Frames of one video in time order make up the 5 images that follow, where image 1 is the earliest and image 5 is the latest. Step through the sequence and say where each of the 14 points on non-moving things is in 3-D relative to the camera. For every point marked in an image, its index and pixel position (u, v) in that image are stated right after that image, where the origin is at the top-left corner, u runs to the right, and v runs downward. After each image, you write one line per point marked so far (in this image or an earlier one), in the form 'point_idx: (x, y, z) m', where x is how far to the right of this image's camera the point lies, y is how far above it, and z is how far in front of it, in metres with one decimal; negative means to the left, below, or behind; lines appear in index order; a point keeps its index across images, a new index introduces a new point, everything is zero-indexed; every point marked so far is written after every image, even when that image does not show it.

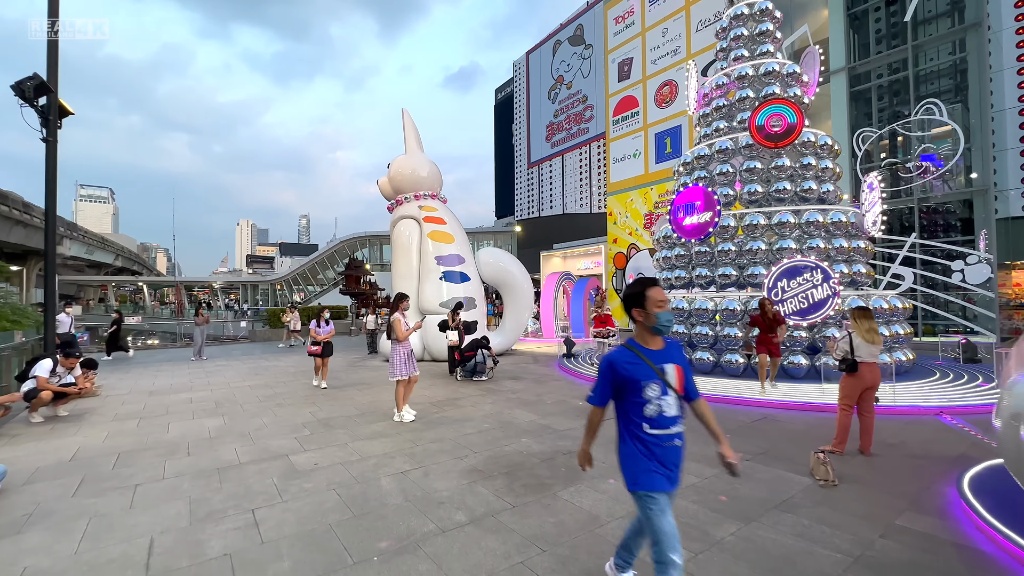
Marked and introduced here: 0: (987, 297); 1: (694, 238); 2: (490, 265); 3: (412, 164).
0: (+11.9, -0.2, +11.2) m
1: (+3.5, +1.0, +8.7) m
2: (-0.6, +0.6, +11.5) m
3: (-2.6, +3.2, +11.6) m
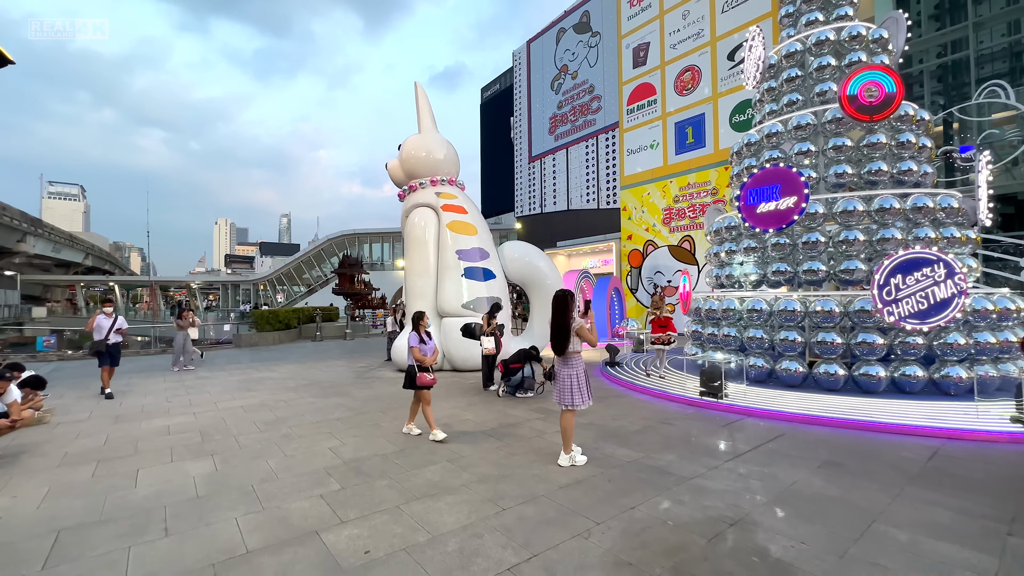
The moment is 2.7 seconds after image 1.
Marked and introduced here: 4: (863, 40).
0: (+12.5, -0.2, +10.3) m
1: (+4.3, +1.0, +7.4) m
2: (+0.1, +0.6, +10.1) m
3: (-1.9, +3.2, +10.2) m
4: (+5.9, +4.2, +7.5) m
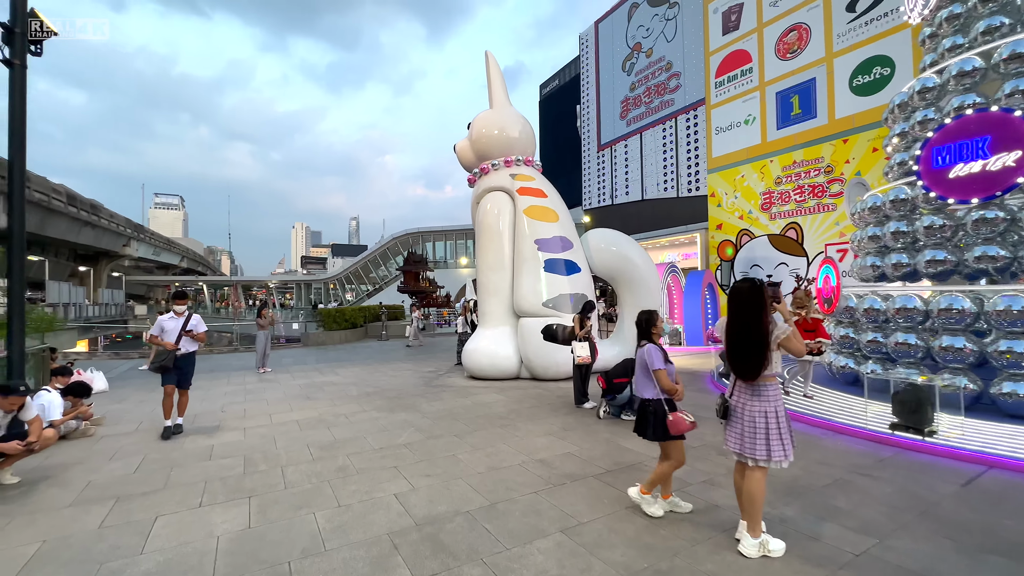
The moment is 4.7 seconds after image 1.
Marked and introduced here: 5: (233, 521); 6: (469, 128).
0: (+14.1, 0.0, +7.2) m
1: (+5.6, +1.1, +5.4) m
2: (+1.8, +0.7, +8.6) m
3: (-0.3, +3.3, +9.0) m
4: (+7.1, +4.3, +5.3) m
5: (-1.9, -1.6, +3.1) m
6: (-0.9, +3.3, +9.3) m
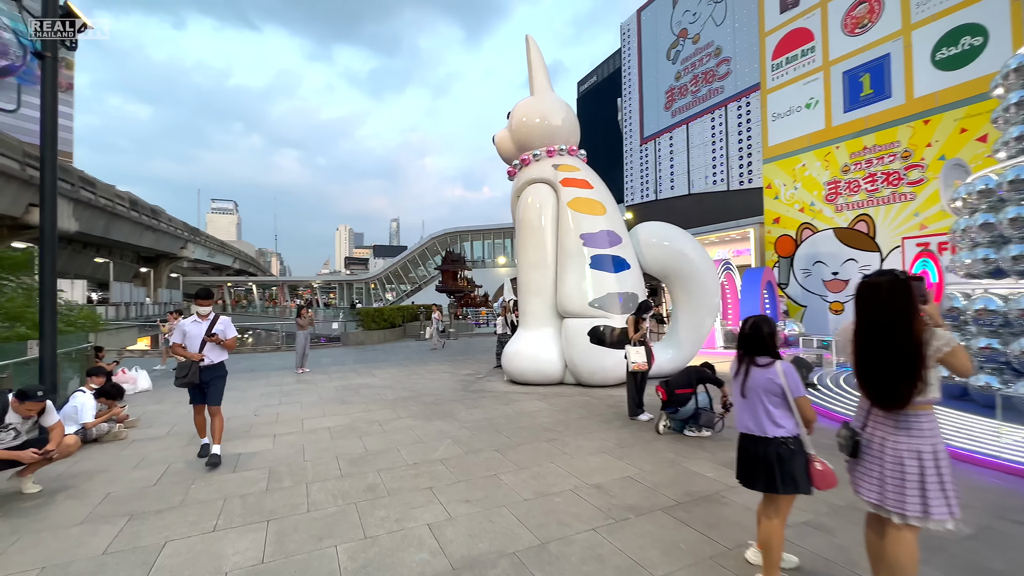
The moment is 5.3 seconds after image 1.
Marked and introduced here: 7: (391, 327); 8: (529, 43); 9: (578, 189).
0: (+14.7, 0.0, +5.4) m
1: (+6.0, +1.1, +4.4) m
2: (+2.5, +0.7, +7.9) m
3: (+0.5, +3.3, +8.4) m
4: (+7.6, +4.3, +4.2) m
5: (-1.6, -1.6, +2.7) m
6: (-0.1, +3.3, +8.8) m
7: (-4.6, -1.5, +16.9) m
8: (+0.3, +4.7, +8.6) m
9: (+1.1, +1.7, +7.8) m
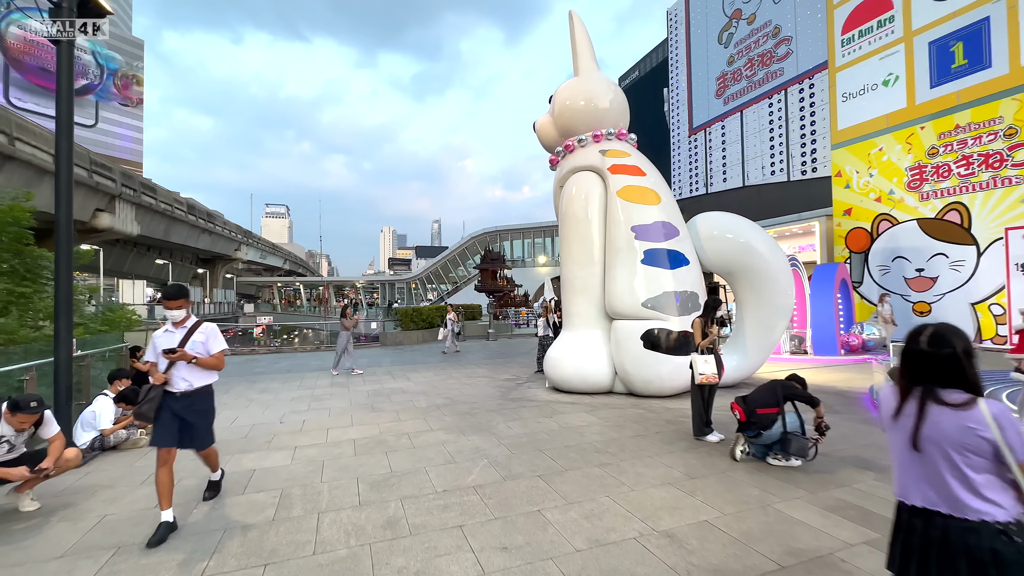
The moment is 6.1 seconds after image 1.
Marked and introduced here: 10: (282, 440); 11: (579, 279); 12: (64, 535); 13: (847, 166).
0: (+15.1, +0.1, +3.5) m
1: (+6.4, +1.2, +3.2) m
2: (+3.2, +0.8, +7.0) m
3: (+1.3, +3.4, +7.7) m
4: (+7.9, +4.3, +2.8) m
5: (-1.4, -1.6, +2.2) m
6: (+0.7, +3.4, +8.2) m
7: (-3.1, -1.4, +16.6) m
8: (+1.1, +4.7, +7.9) m
9: (+1.8, +1.7, +7.0) m
10: (-2.4, -1.6, +4.8) m
11: (+1.0, +0.2, +7.0) m
12: (-2.9, -1.6, +3.0) m
13: (+10.4, +3.8, +13.9) m
